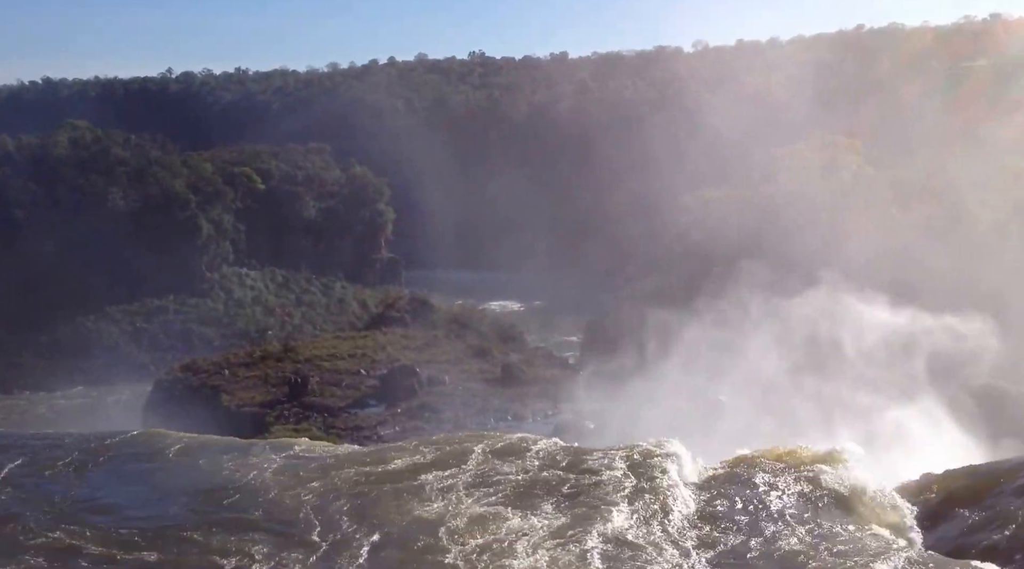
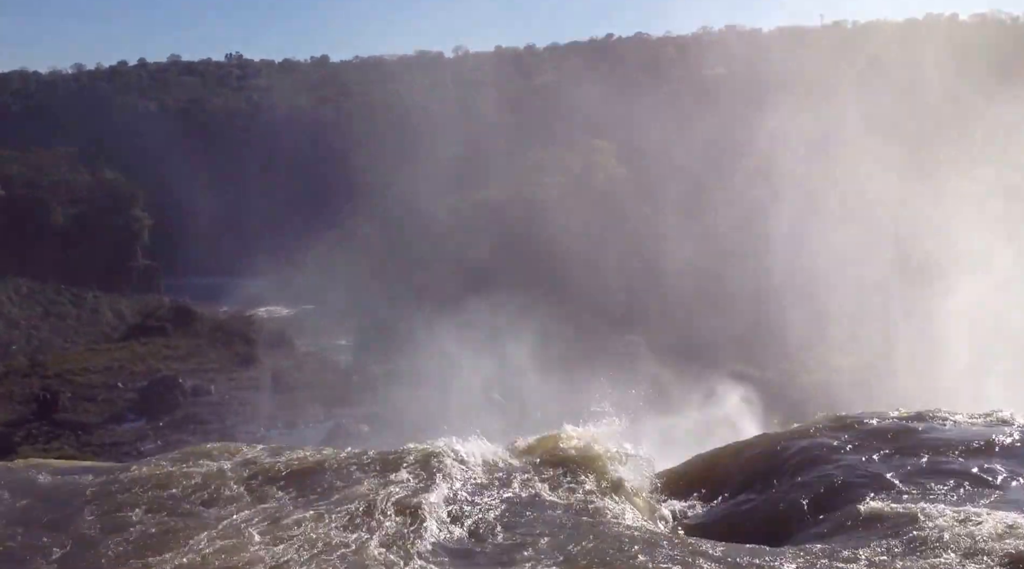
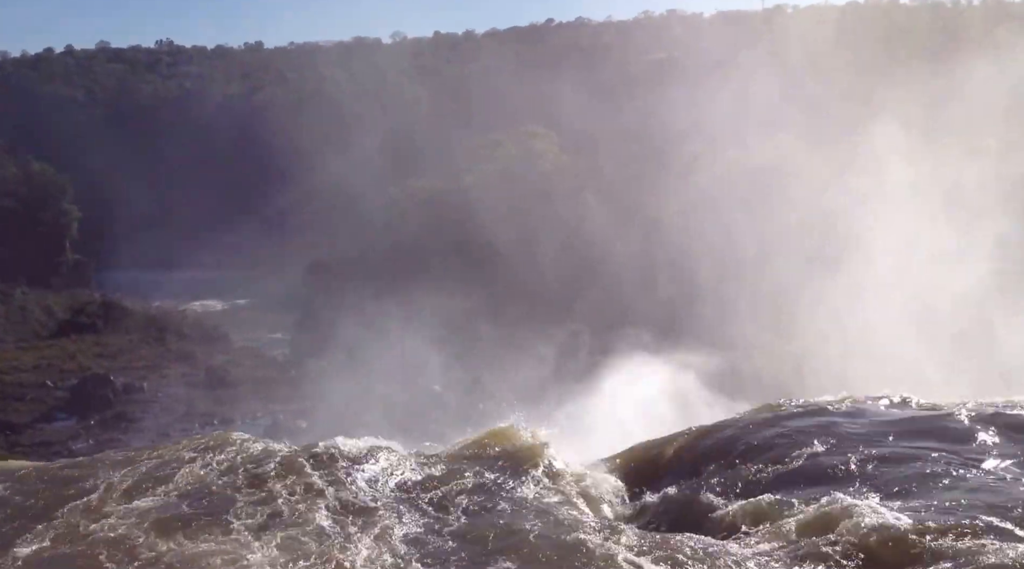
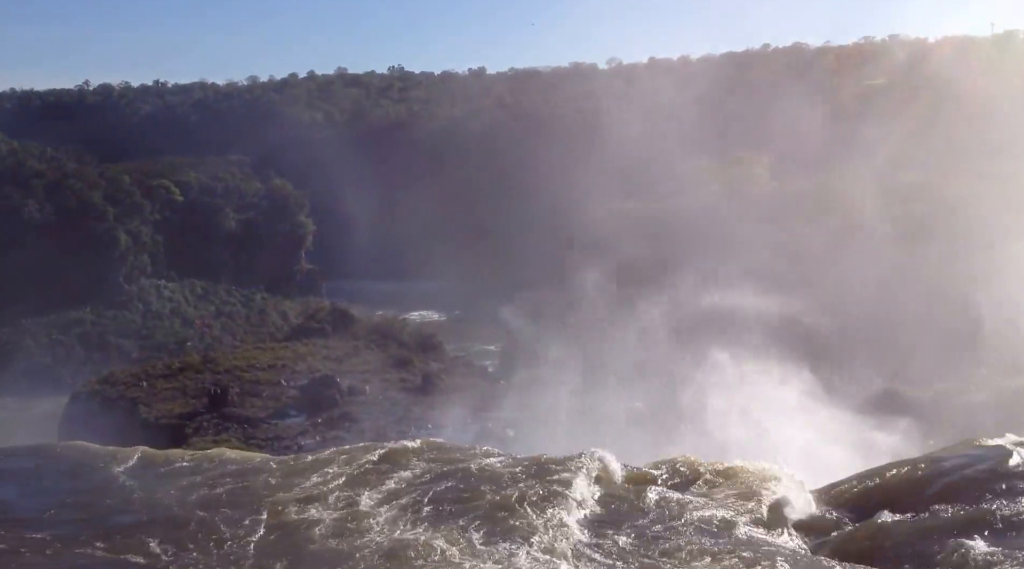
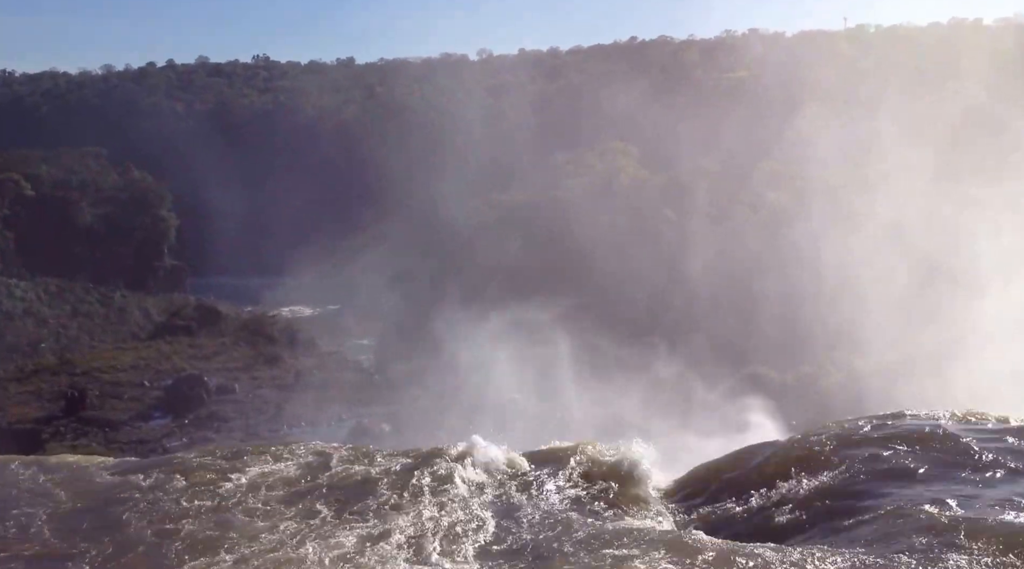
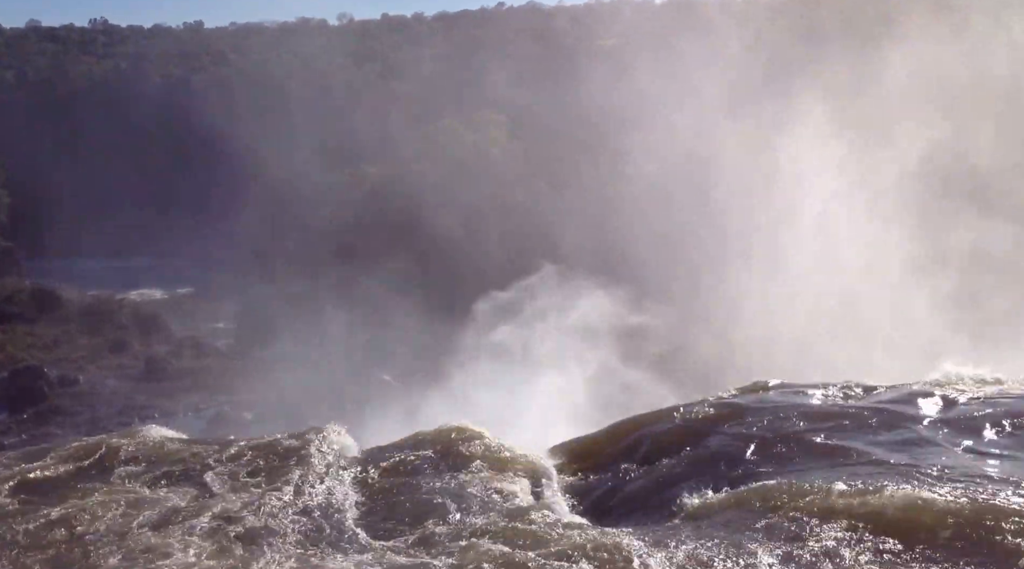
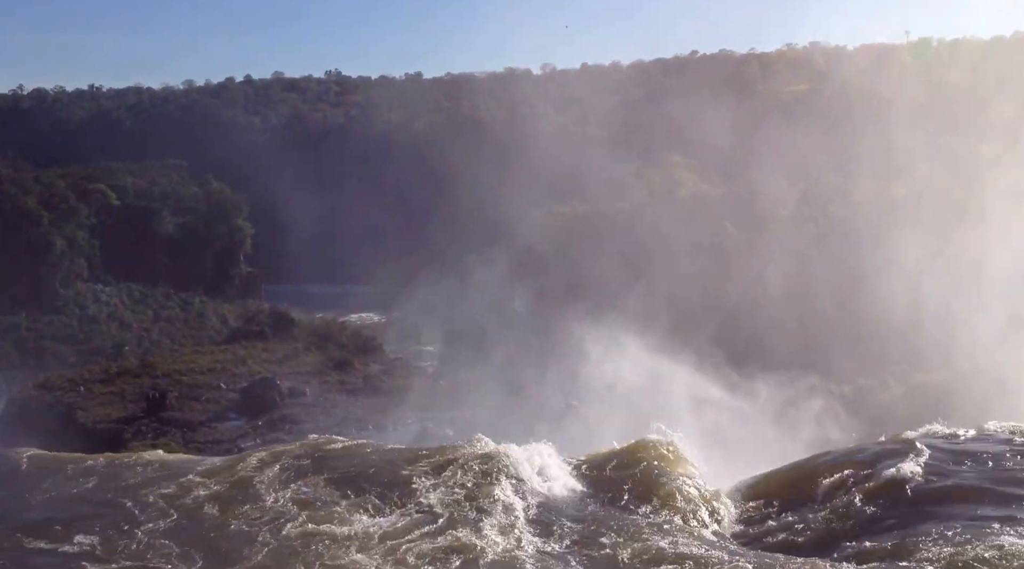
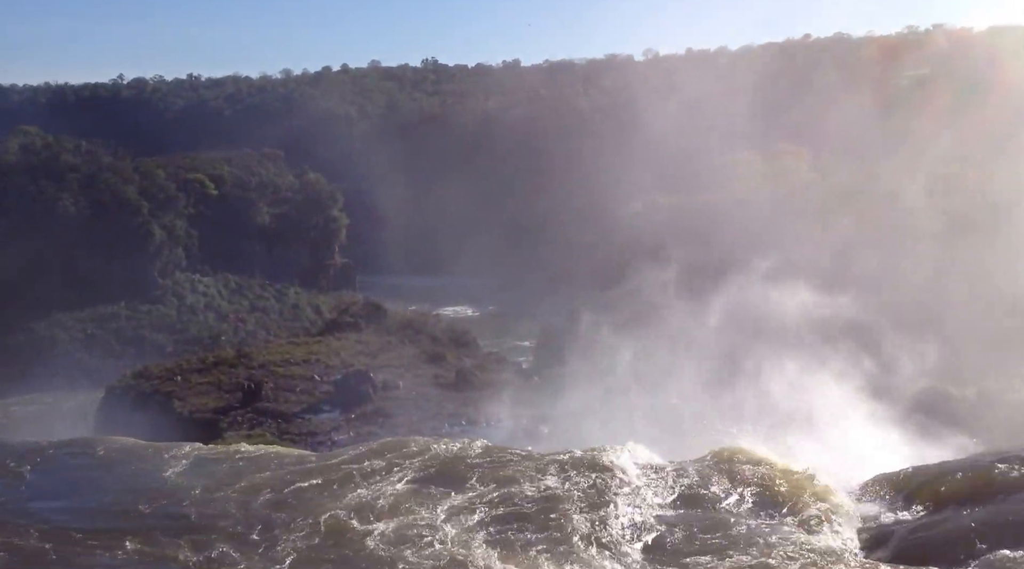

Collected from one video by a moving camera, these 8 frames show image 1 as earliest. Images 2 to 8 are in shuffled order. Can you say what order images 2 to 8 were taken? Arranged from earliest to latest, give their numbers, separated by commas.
8, 4, 7, 5, 2, 3, 6
